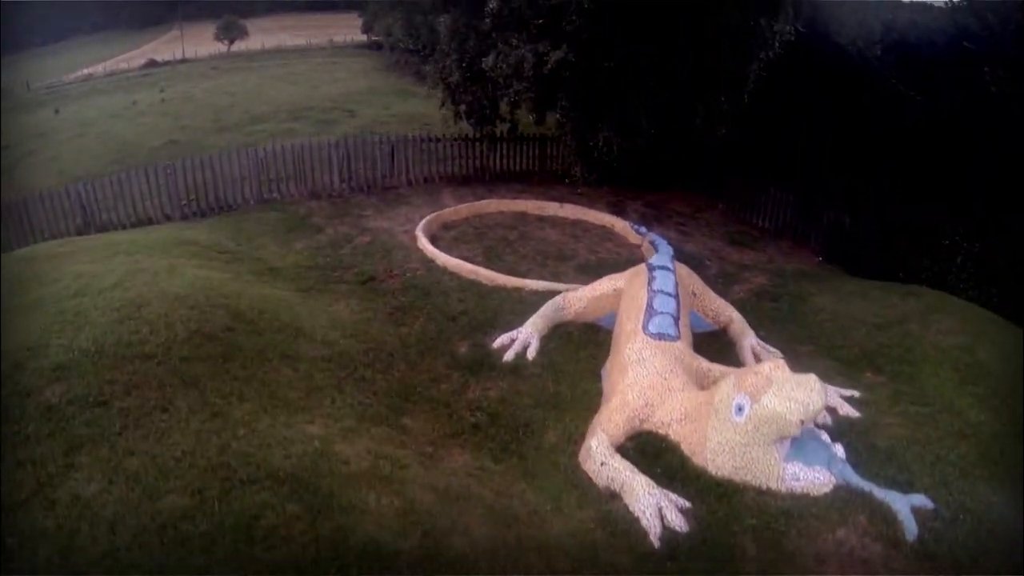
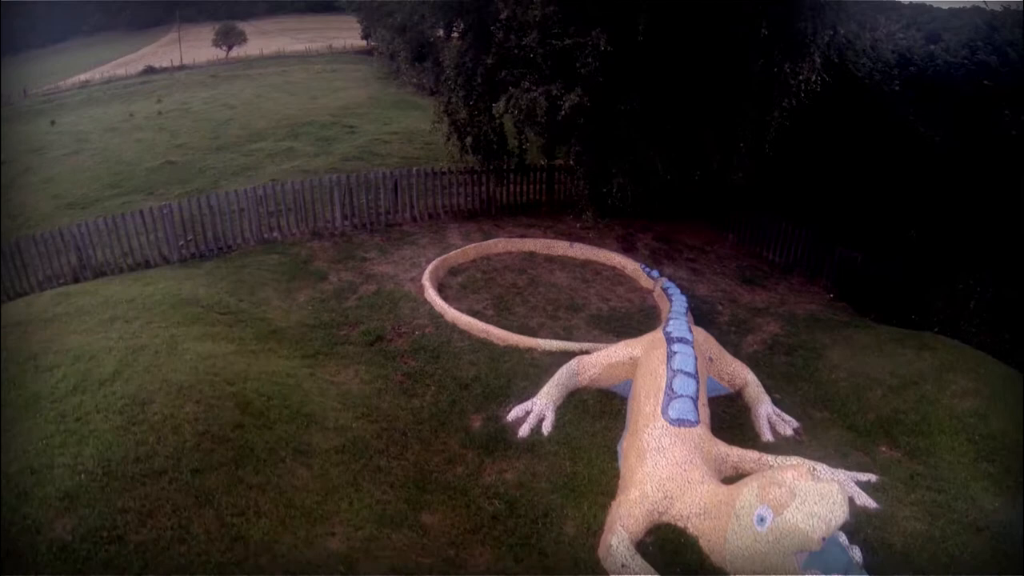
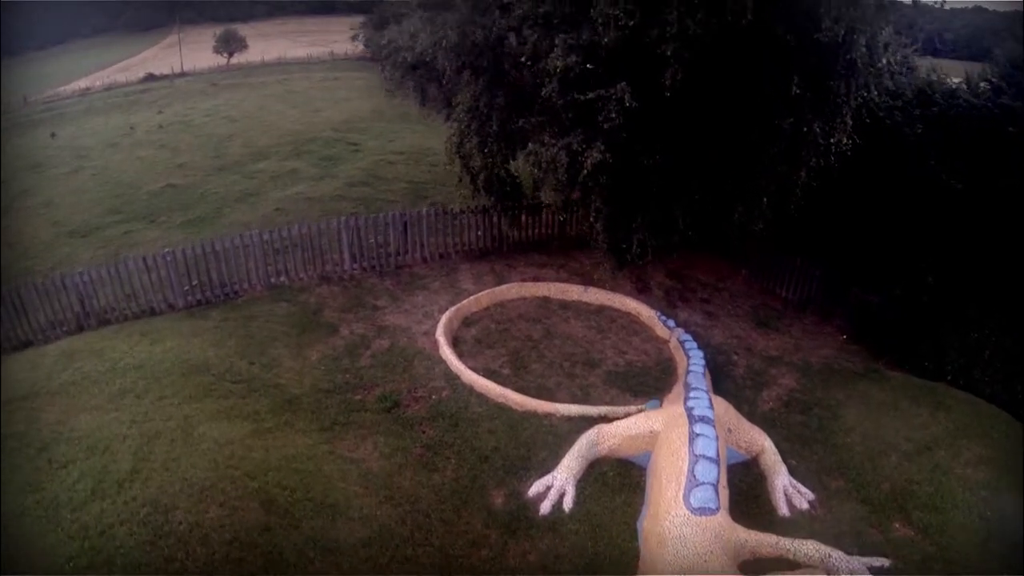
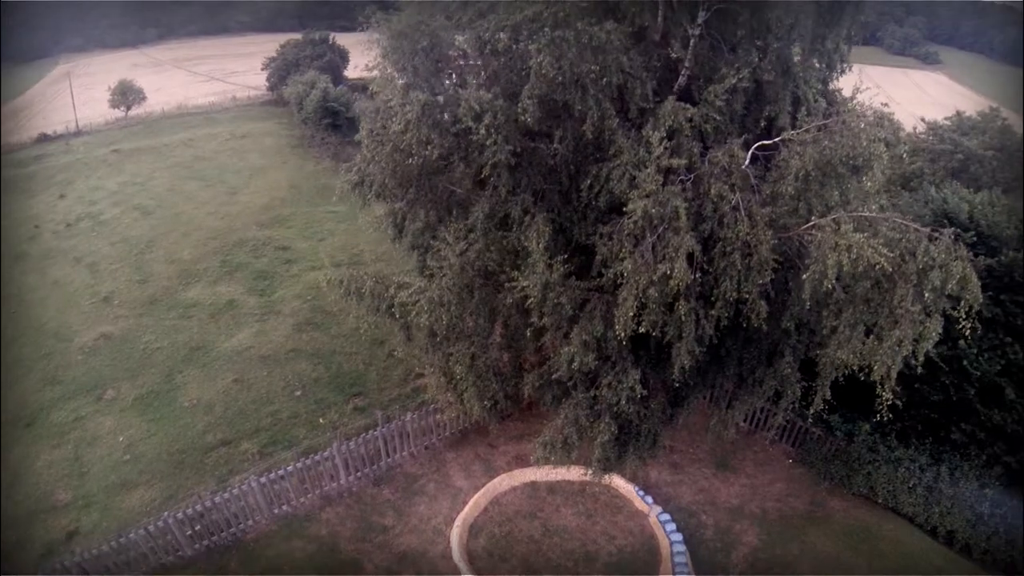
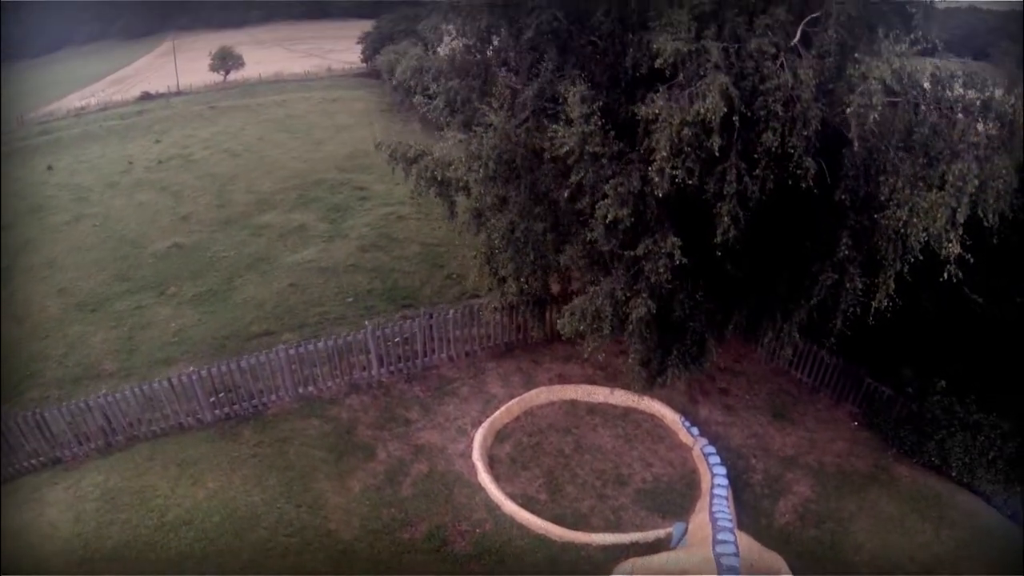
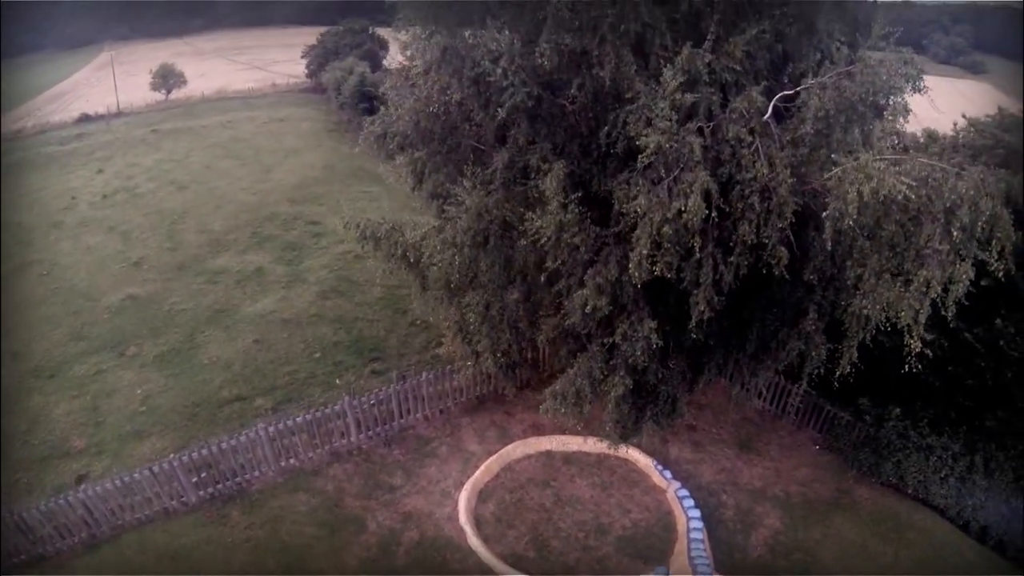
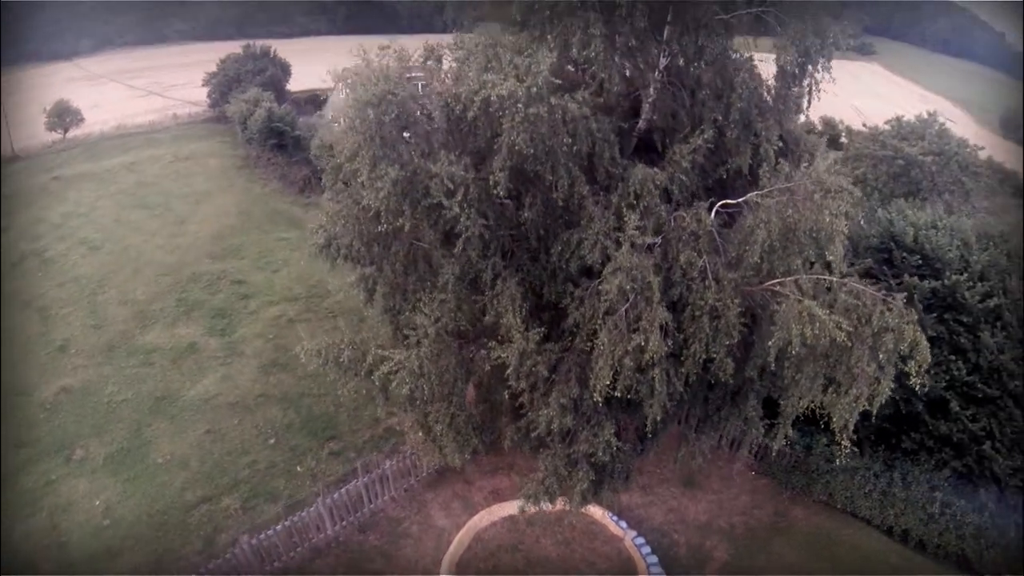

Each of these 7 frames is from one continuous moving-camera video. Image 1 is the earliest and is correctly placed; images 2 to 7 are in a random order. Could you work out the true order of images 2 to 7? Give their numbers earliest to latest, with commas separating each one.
2, 3, 5, 6, 4, 7
